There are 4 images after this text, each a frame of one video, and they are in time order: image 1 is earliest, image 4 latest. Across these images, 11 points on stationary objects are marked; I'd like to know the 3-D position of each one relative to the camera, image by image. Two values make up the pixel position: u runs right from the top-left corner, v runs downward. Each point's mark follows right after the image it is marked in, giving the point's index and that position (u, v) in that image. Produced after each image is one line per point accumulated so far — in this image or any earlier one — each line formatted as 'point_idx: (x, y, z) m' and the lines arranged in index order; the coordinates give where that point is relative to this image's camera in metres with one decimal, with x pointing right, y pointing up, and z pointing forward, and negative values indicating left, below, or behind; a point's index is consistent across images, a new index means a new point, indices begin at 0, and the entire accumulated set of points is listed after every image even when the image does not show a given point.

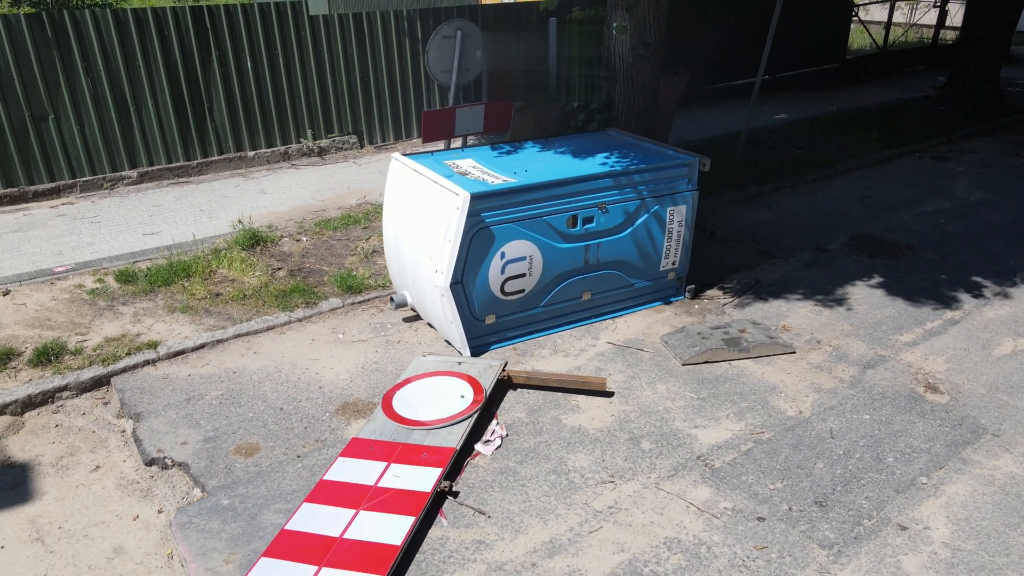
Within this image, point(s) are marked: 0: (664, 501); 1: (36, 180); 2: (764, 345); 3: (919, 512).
0: (+0.9, -1.2, +4.3) m
1: (-5.5, +1.2, +8.6) m
2: (+2.0, -0.4, +5.8) m
3: (+2.3, -1.3, +4.2) m
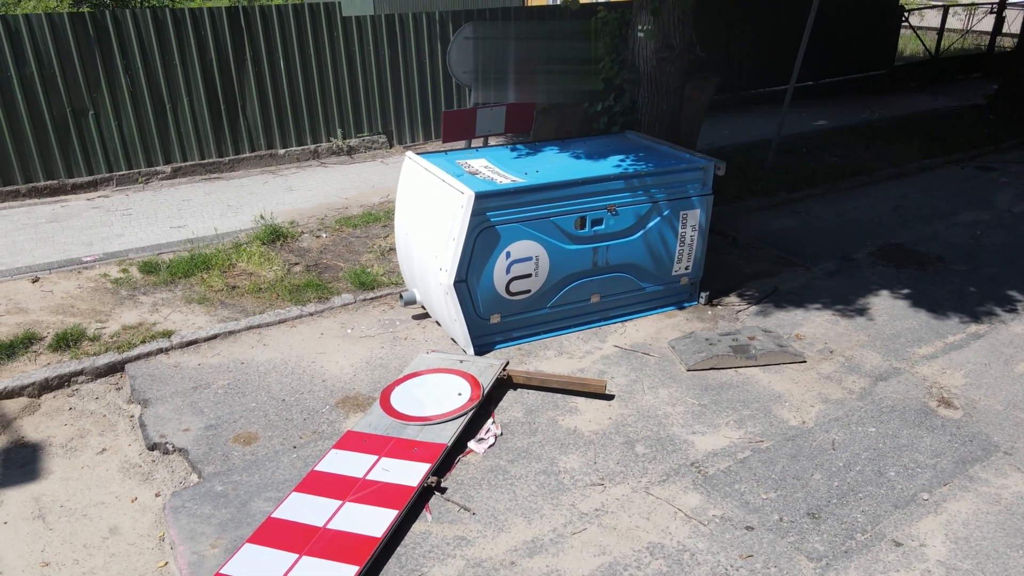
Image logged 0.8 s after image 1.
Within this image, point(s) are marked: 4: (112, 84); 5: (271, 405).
0: (+0.8, -1.2, +4.2) m
1: (-5.2, +1.4, +8.9) m
2: (+2.0, -0.5, +5.7) m
3: (+2.2, -1.3, +4.1) m
4: (-4.7, +2.4, +8.8) m
5: (-1.7, -0.8, +5.2) m
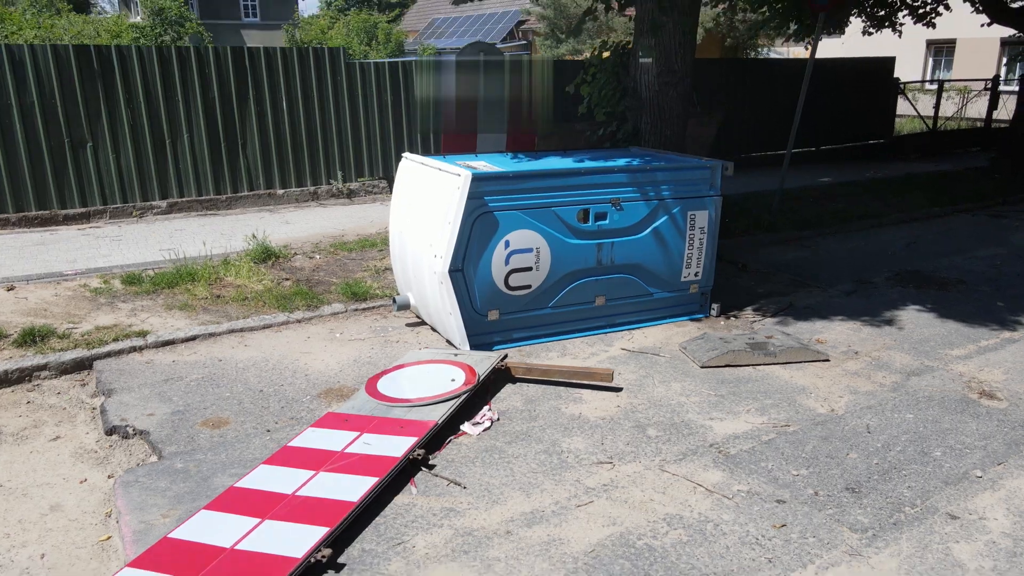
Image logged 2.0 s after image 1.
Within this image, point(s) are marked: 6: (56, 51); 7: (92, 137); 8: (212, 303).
0: (+0.8, -1.0, +3.7) m
1: (-5.2, +1.0, +8.7) m
2: (+2.0, -0.4, +5.3) m
3: (+2.2, -1.0, +3.5) m
4: (-4.7, +2.0, +8.8) m
5: (-1.7, -0.7, +4.7) m
6: (-5.2, +2.7, +8.4) m
7: (-4.9, +1.8, +8.7) m
8: (-2.5, -0.1, +6.2) m
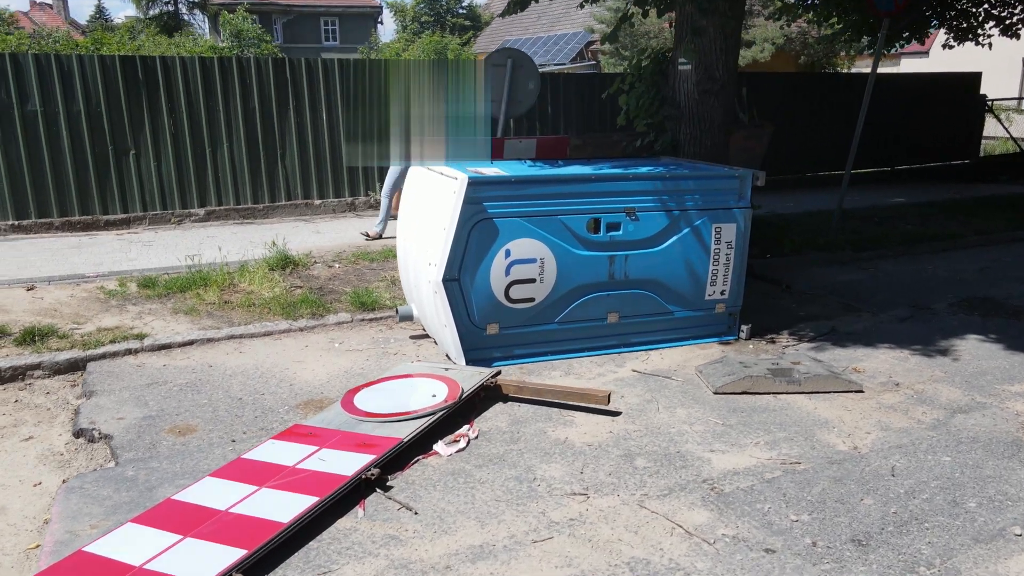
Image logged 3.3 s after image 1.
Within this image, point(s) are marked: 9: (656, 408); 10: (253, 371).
0: (+0.6, -1.0, +3.3) m
1: (-4.8, +0.9, +8.9) m
2: (+2.0, -0.6, +4.7) m
3: (+2.0, -1.1, +3.0) m
4: (-4.3, +2.0, +9.0) m
5: (-1.7, -0.7, +4.5) m
6: (-4.7, +2.6, +8.7) m
7: (-4.5, +1.7, +8.9) m
8: (-2.4, -0.2, +6.1) m
9: (+0.9, -0.7, +4.5) m
10: (-1.8, -0.6, +5.1) m
